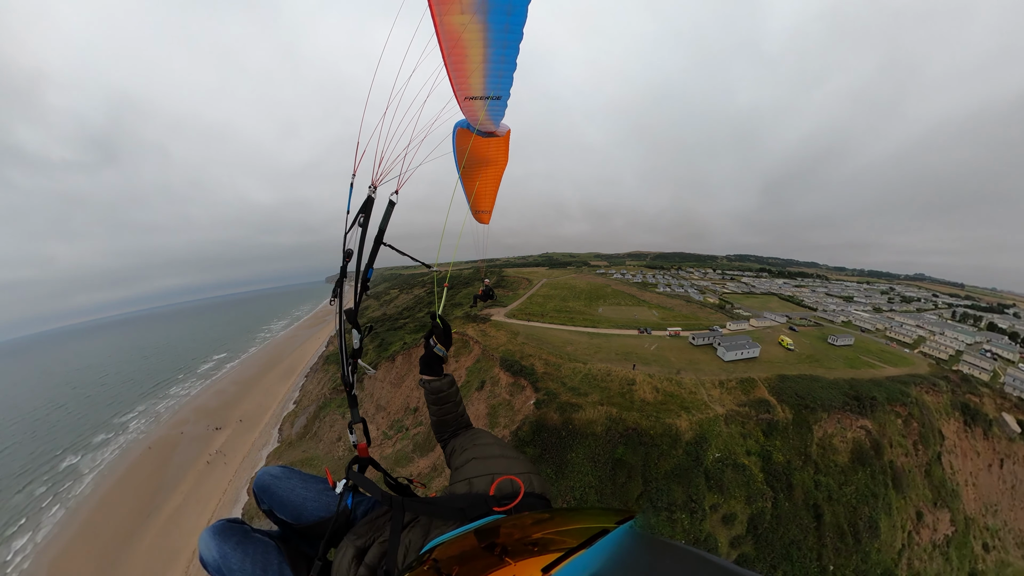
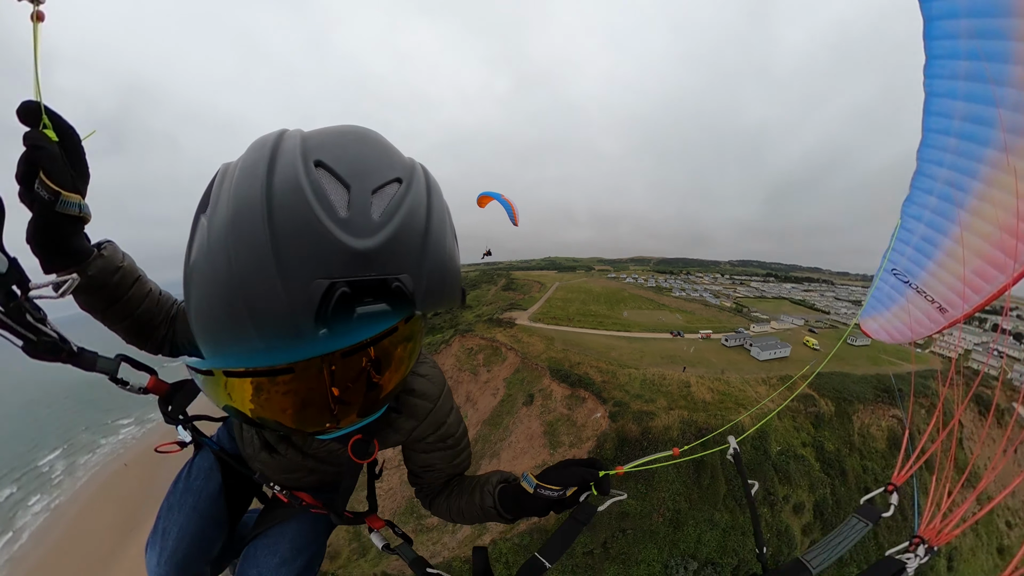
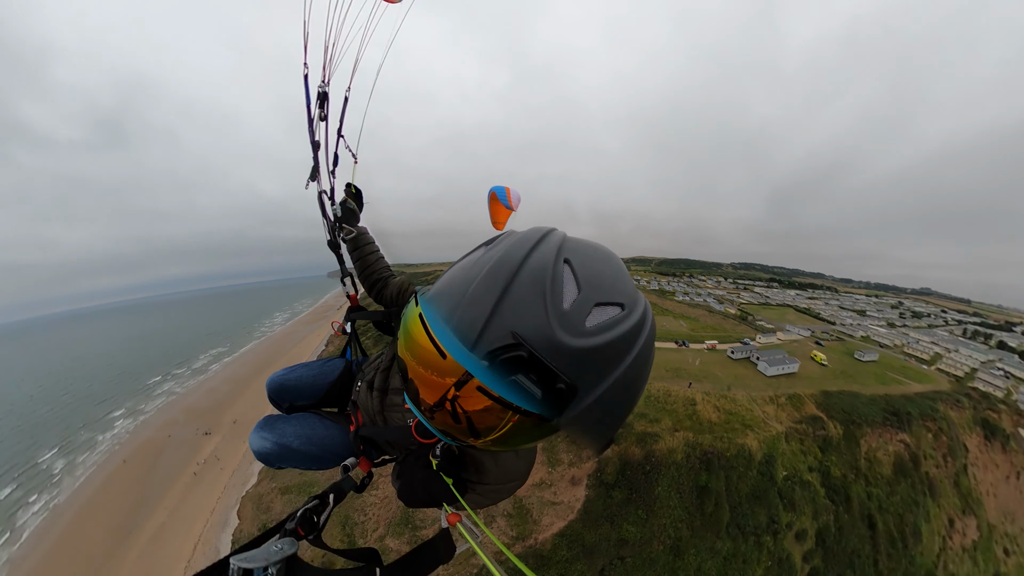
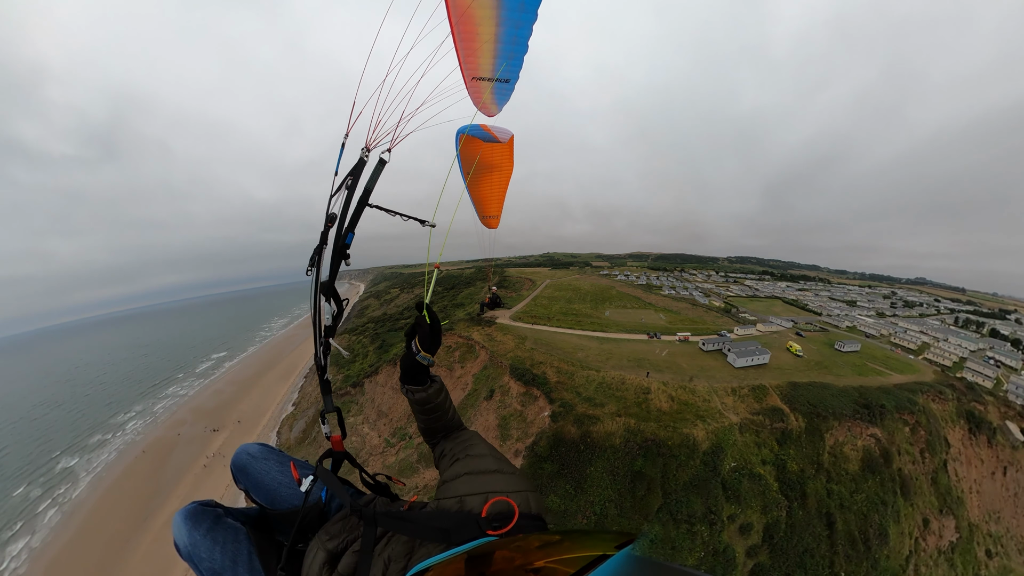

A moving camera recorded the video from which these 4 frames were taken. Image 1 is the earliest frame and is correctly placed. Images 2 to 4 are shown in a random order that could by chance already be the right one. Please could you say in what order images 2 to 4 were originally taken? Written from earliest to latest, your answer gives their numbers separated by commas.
4, 3, 2
